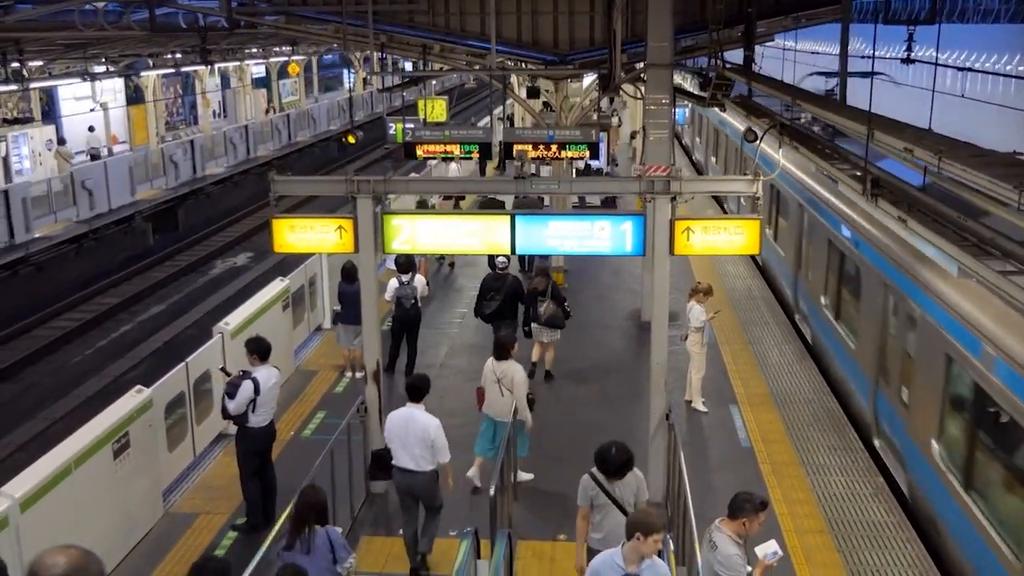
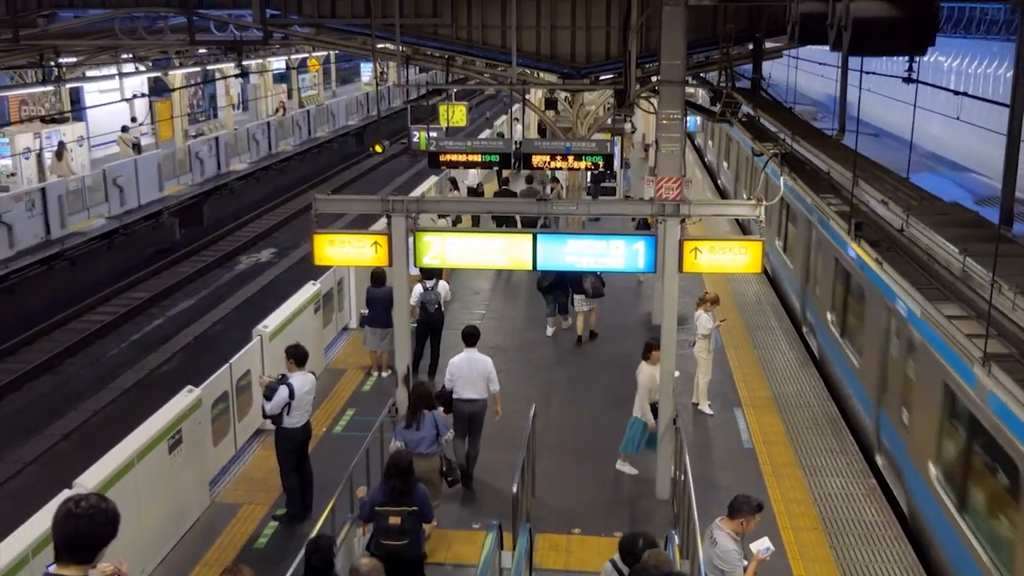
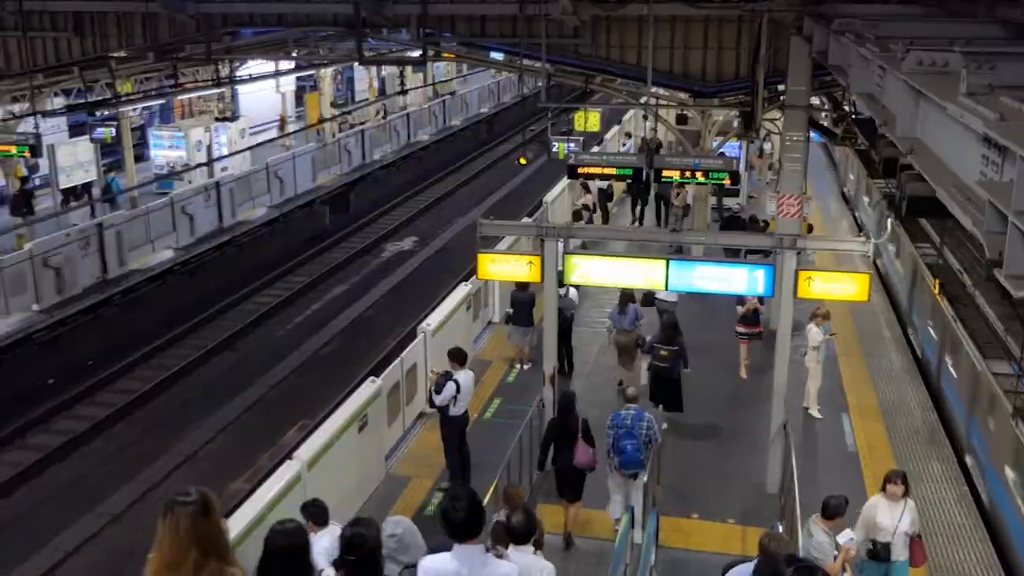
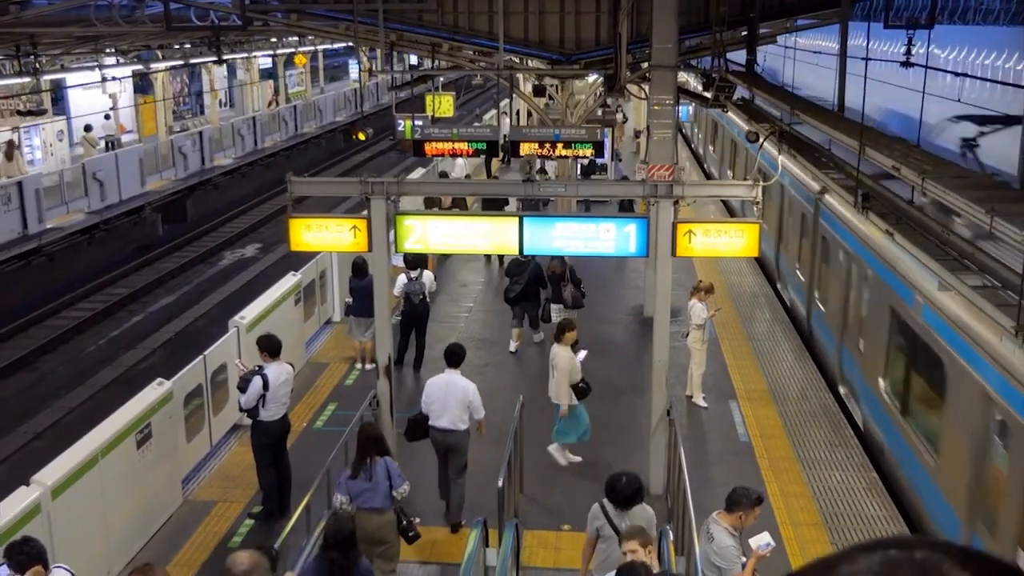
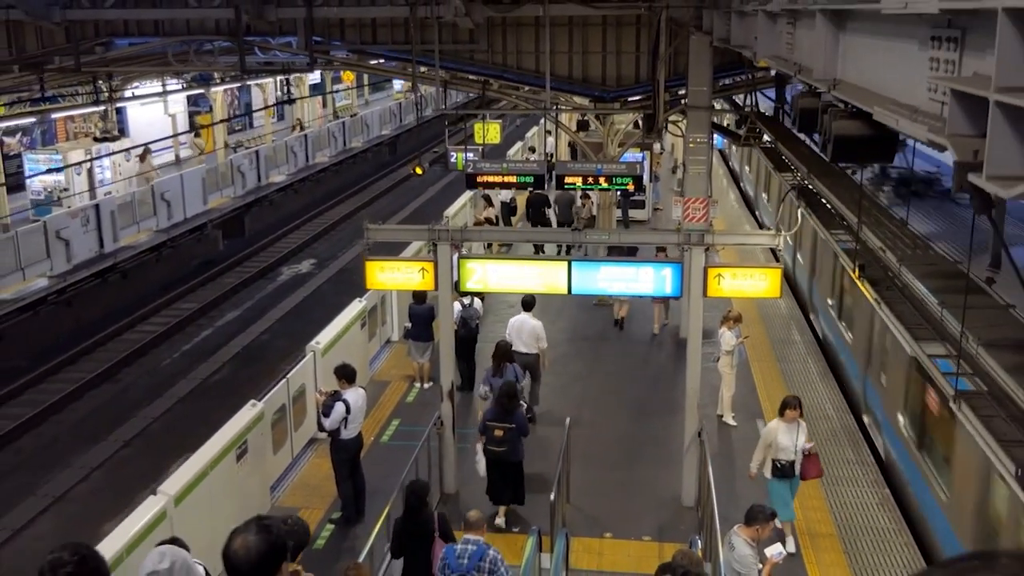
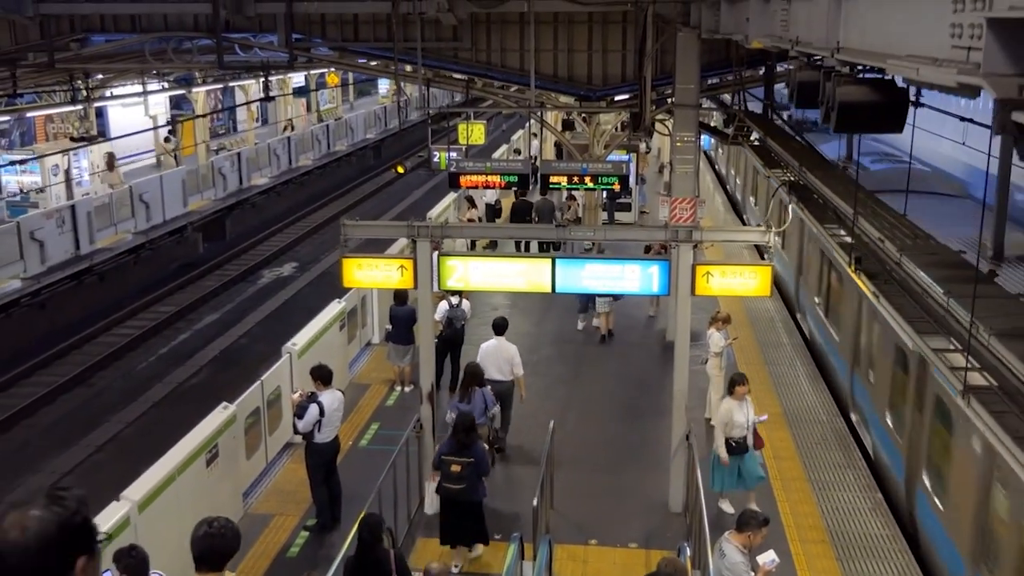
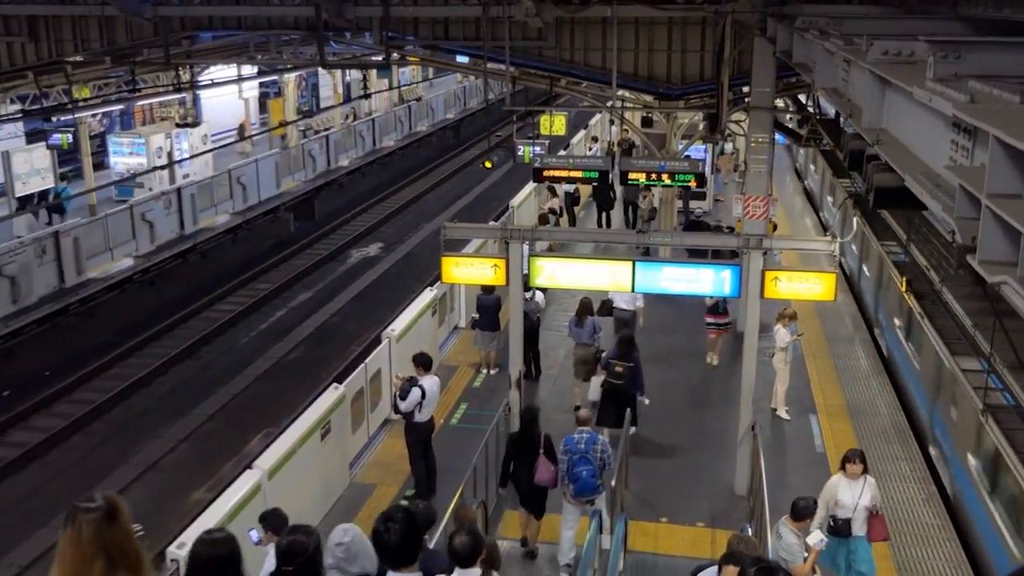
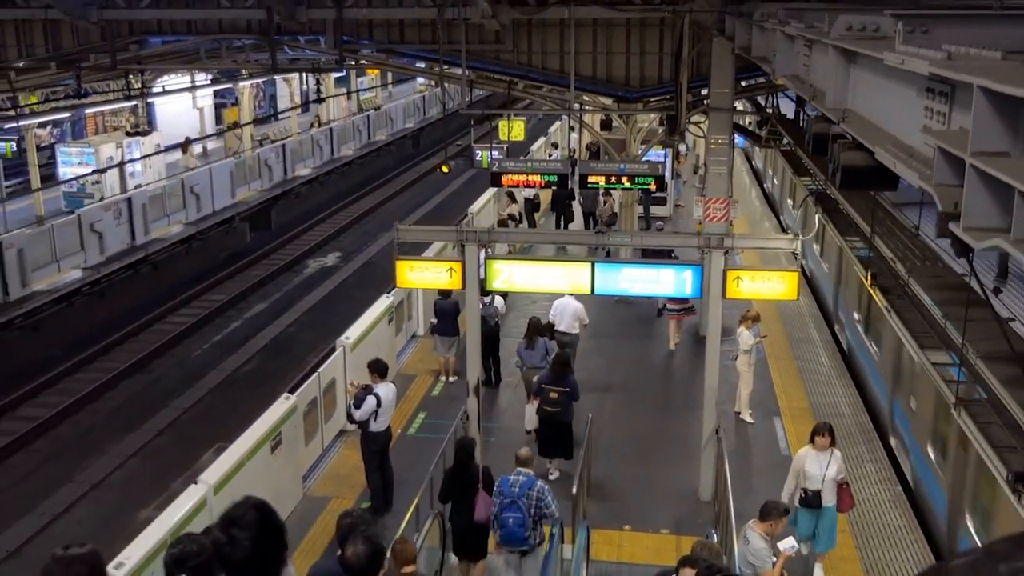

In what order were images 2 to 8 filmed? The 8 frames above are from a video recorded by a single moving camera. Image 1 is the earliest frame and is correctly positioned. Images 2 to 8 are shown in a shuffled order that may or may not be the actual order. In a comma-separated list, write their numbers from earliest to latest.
4, 2, 6, 5, 8, 7, 3
